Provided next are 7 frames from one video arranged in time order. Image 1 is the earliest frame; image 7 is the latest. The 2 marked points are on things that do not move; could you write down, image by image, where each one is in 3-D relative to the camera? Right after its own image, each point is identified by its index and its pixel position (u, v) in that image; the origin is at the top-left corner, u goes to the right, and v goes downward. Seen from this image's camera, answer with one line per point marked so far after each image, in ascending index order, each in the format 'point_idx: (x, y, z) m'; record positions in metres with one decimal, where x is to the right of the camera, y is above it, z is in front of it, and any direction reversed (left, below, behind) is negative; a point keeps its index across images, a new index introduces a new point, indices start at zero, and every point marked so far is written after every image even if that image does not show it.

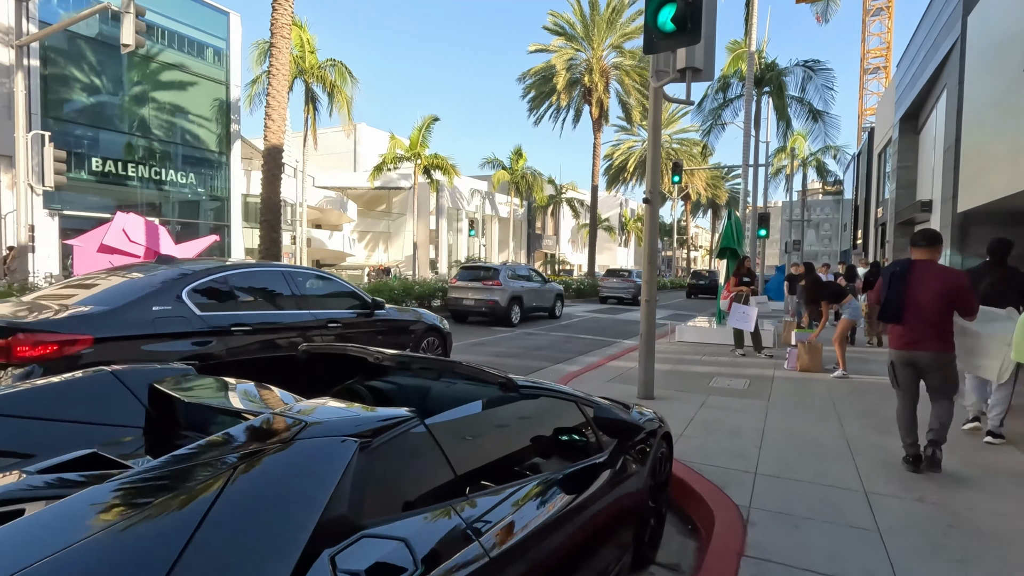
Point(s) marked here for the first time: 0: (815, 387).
0: (+4.1, -1.3, +8.1) m
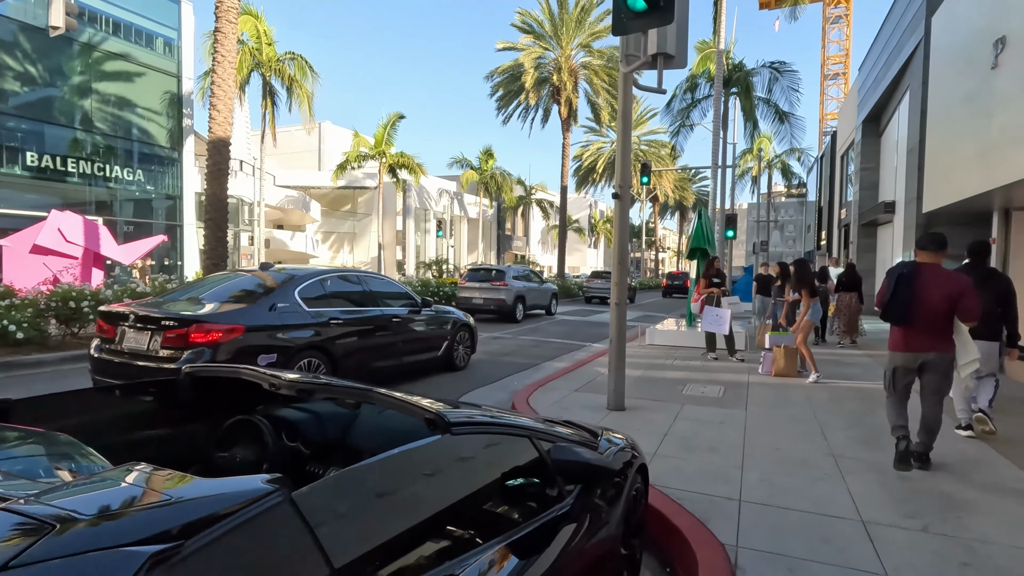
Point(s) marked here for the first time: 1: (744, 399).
0: (+3.6, -1.3, +7.7) m
1: (+2.8, -1.3, +7.3) m
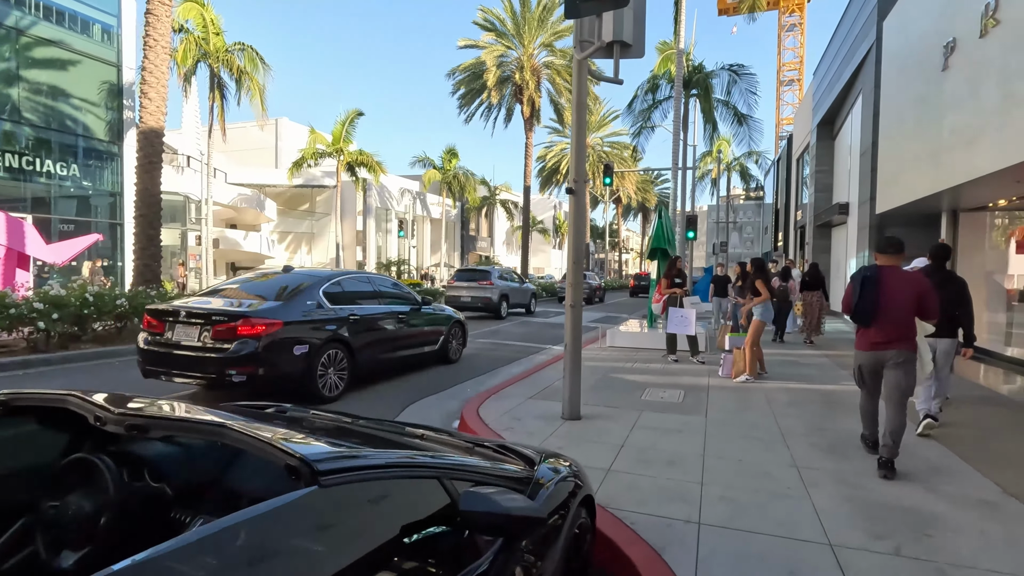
0: (+3.0, -1.4, +7.5) m
1: (+2.2, -1.3, +7.0) m
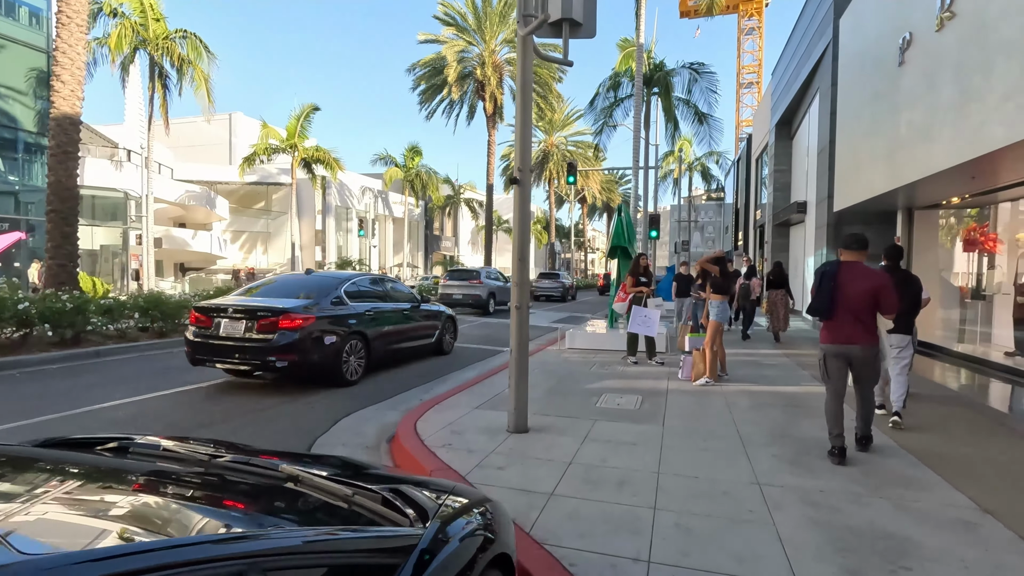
0: (+2.4, -1.3, +7.2) m
1: (+1.6, -1.3, +6.6) m
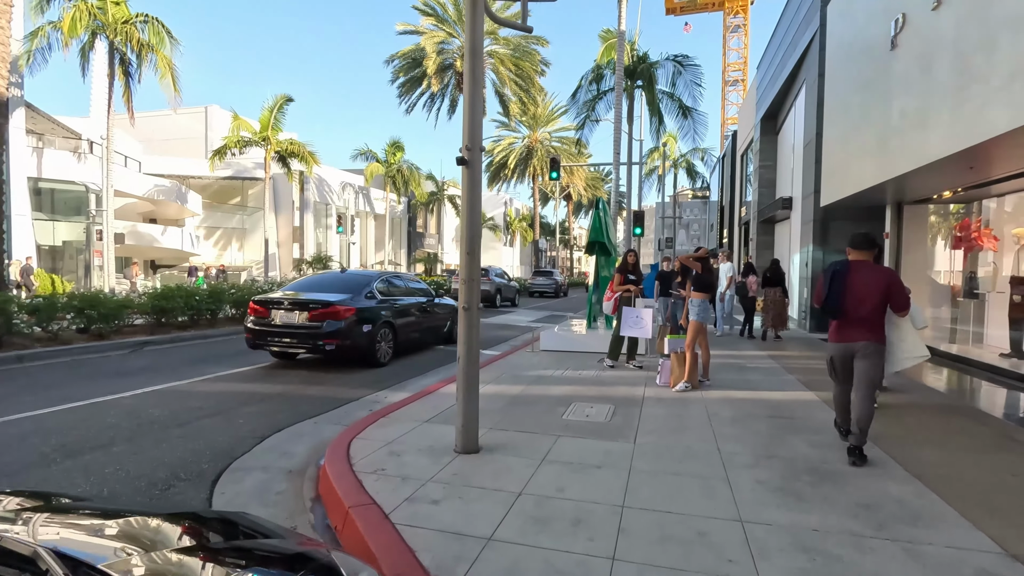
0: (+1.9, -1.3, +6.5) m
1: (+1.2, -1.3, +5.9) m
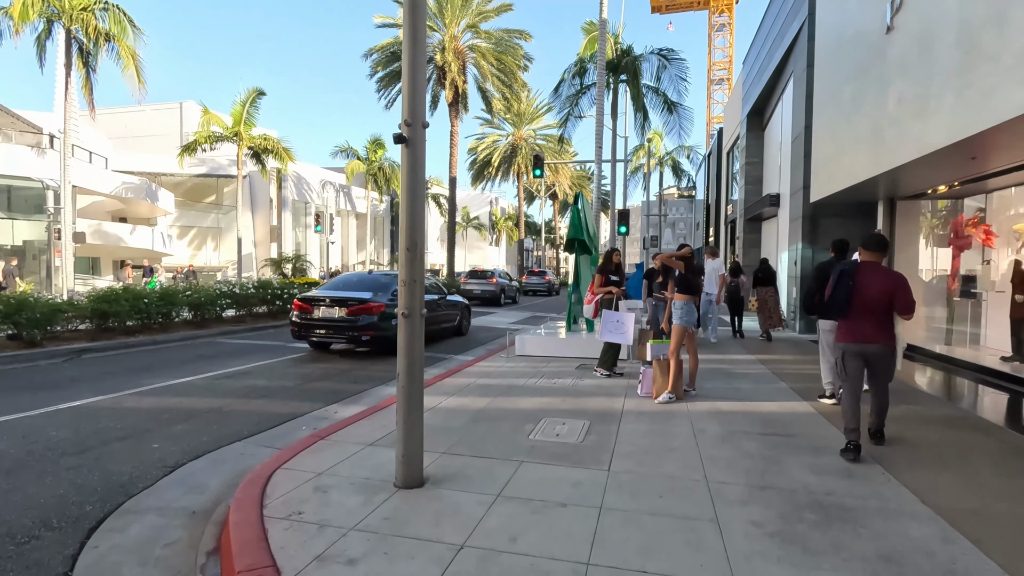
0: (+1.6, -1.3, +5.8) m
1: (+0.8, -1.3, +5.2) m
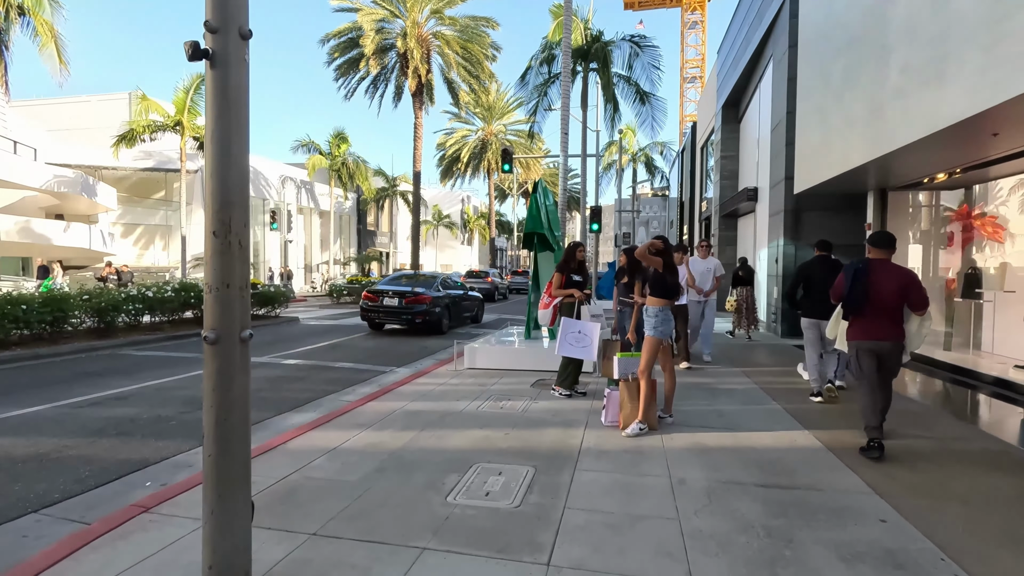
0: (+1.0, -1.4, +4.4) m
1: (+0.3, -1.3, +3.7) m
